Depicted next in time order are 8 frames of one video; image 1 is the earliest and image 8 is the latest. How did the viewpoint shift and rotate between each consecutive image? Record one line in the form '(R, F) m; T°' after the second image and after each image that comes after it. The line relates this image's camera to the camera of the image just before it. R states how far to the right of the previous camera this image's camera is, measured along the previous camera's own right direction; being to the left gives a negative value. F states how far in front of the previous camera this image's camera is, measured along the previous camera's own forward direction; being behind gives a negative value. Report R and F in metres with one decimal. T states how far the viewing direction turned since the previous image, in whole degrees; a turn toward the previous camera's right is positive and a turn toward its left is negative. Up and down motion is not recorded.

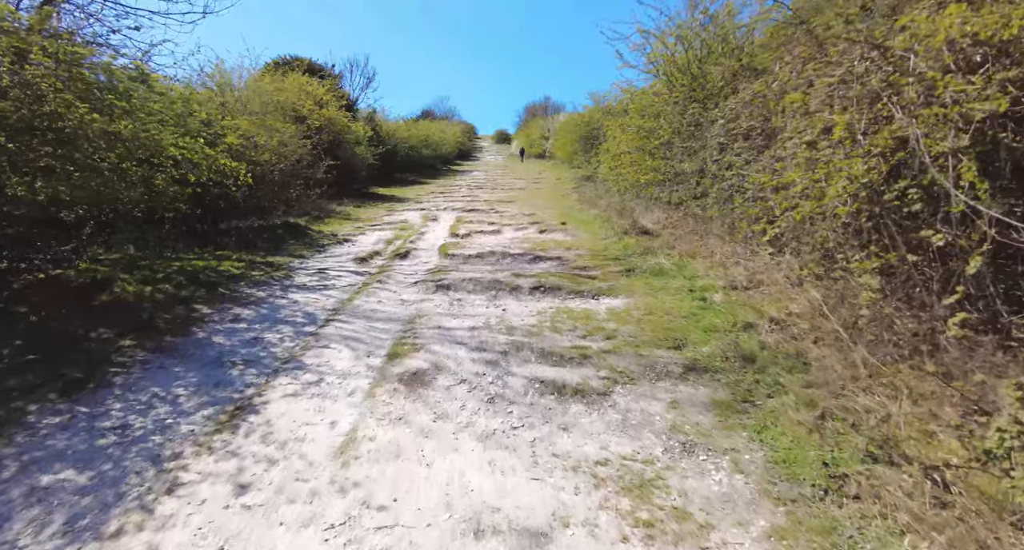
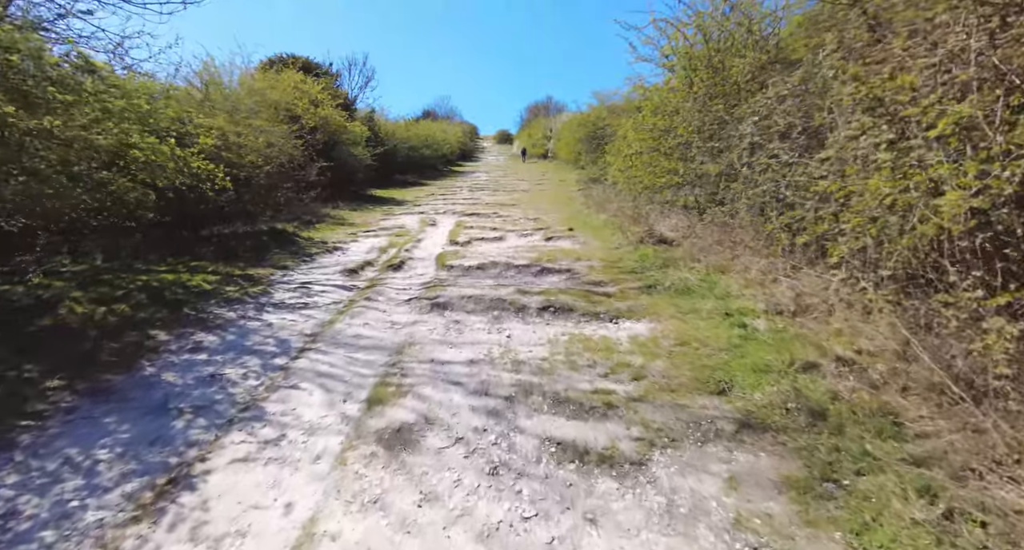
(0.0, +0.7) m; 0°
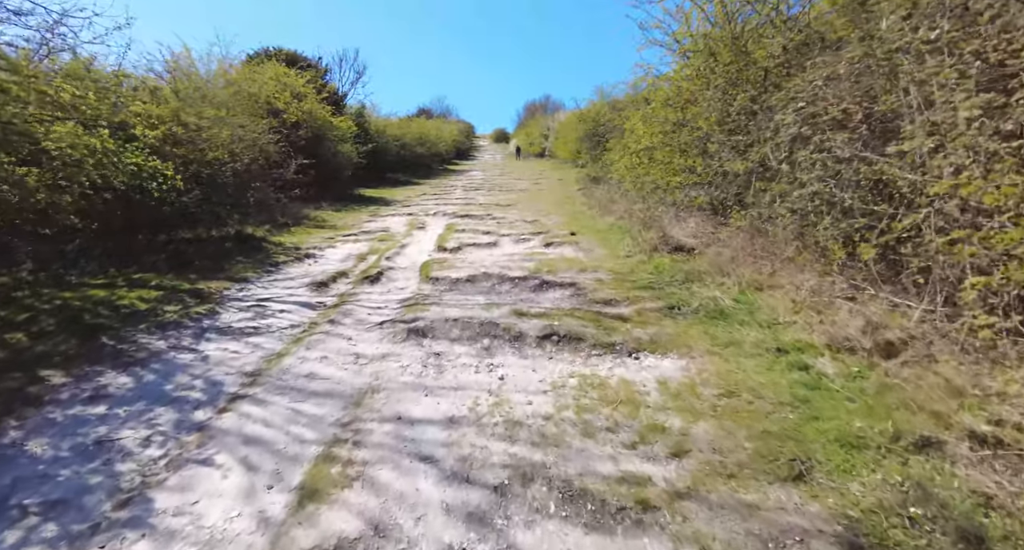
(0.0, +0.9) m; 0°
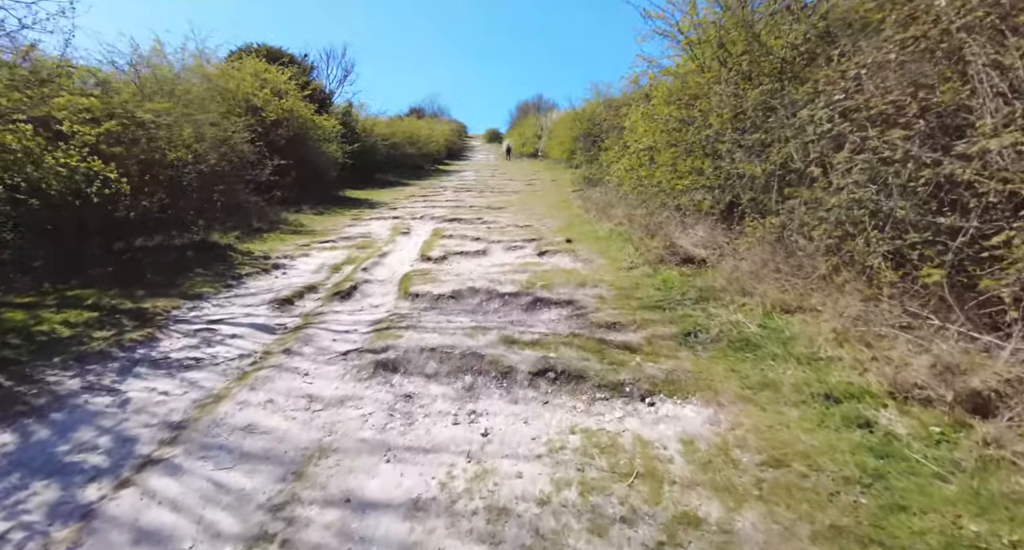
(0.0, +0.7) m; +1°
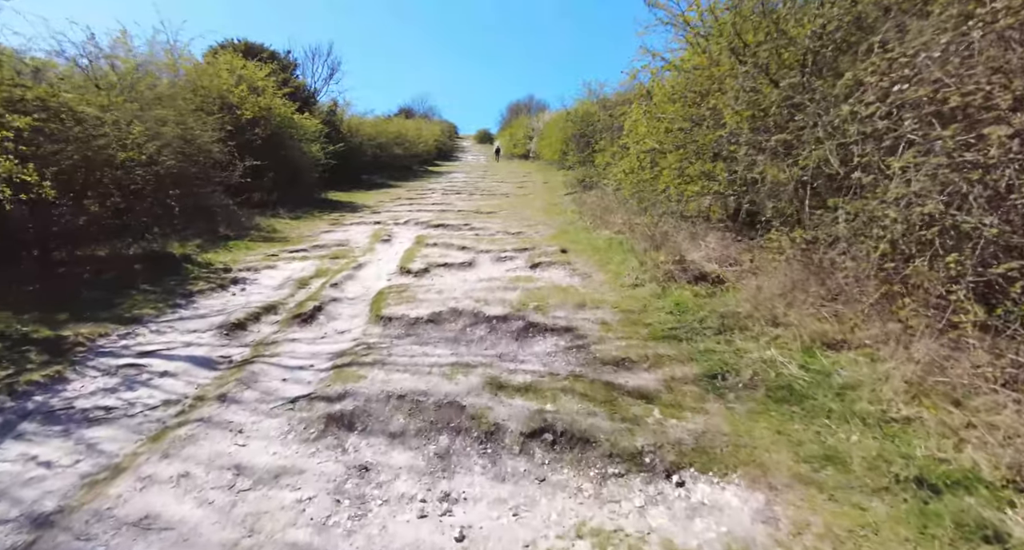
(0.0, +0.7) m; +1°
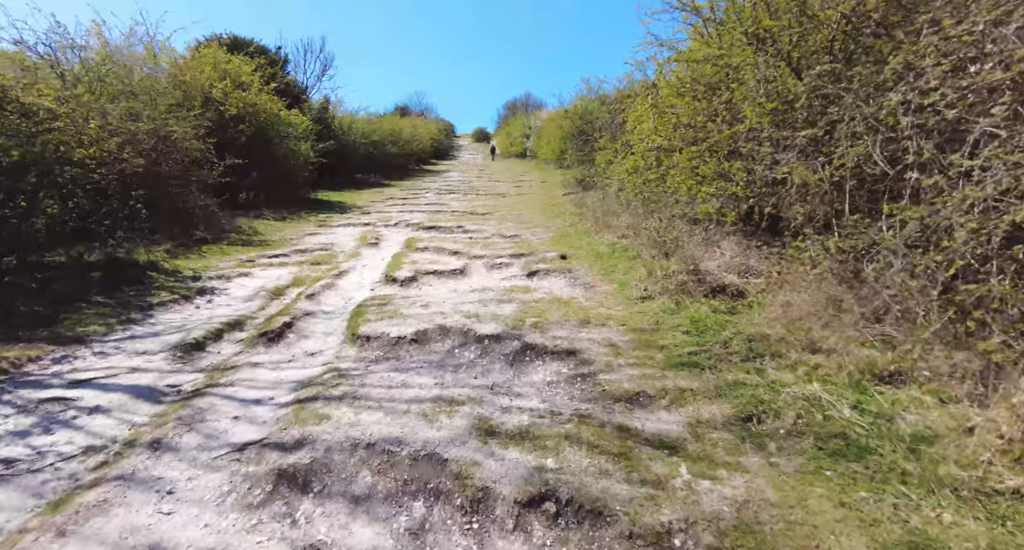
(0.0, +0.5) m; 0°
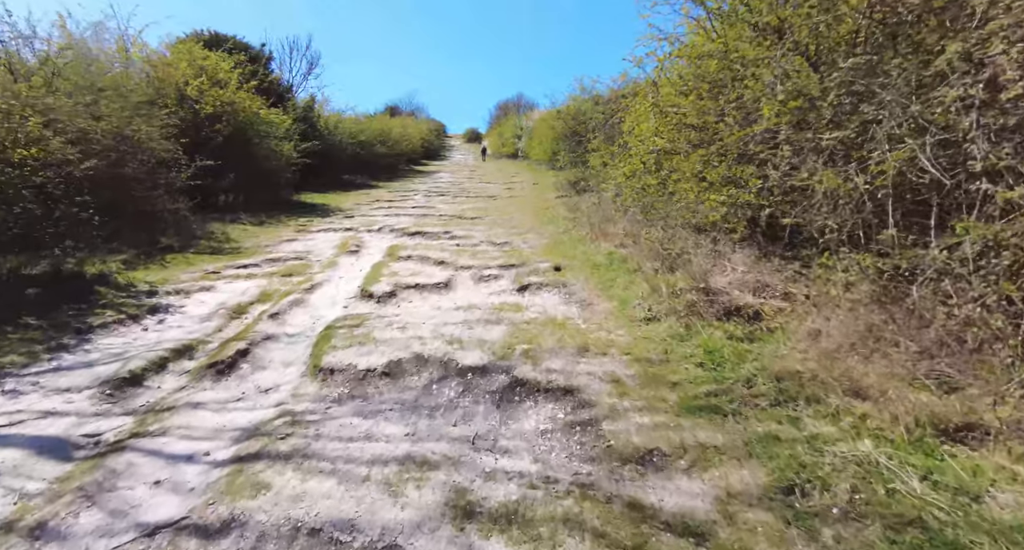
(0.0, +0.5) m; +1°
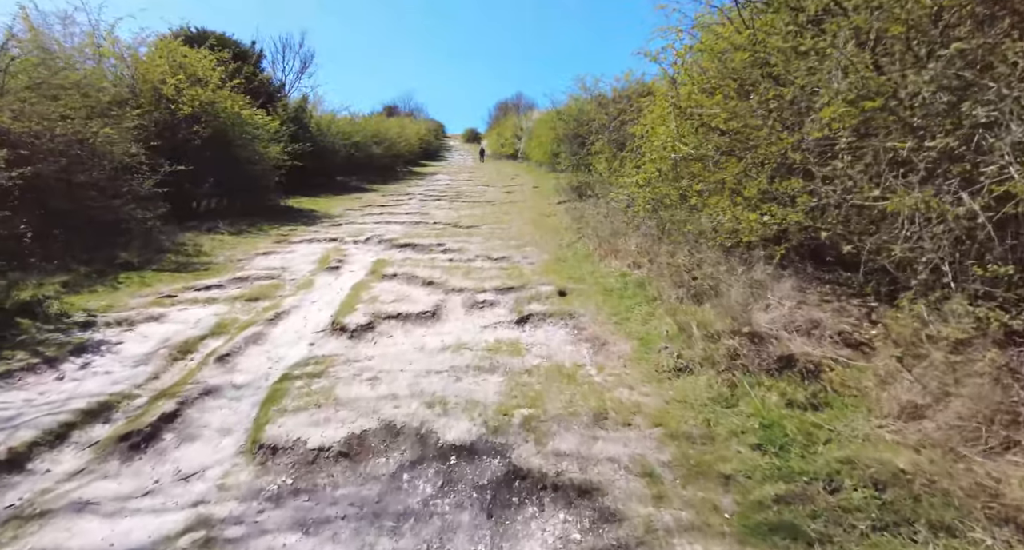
(0.0, +0.8) m; 0°
